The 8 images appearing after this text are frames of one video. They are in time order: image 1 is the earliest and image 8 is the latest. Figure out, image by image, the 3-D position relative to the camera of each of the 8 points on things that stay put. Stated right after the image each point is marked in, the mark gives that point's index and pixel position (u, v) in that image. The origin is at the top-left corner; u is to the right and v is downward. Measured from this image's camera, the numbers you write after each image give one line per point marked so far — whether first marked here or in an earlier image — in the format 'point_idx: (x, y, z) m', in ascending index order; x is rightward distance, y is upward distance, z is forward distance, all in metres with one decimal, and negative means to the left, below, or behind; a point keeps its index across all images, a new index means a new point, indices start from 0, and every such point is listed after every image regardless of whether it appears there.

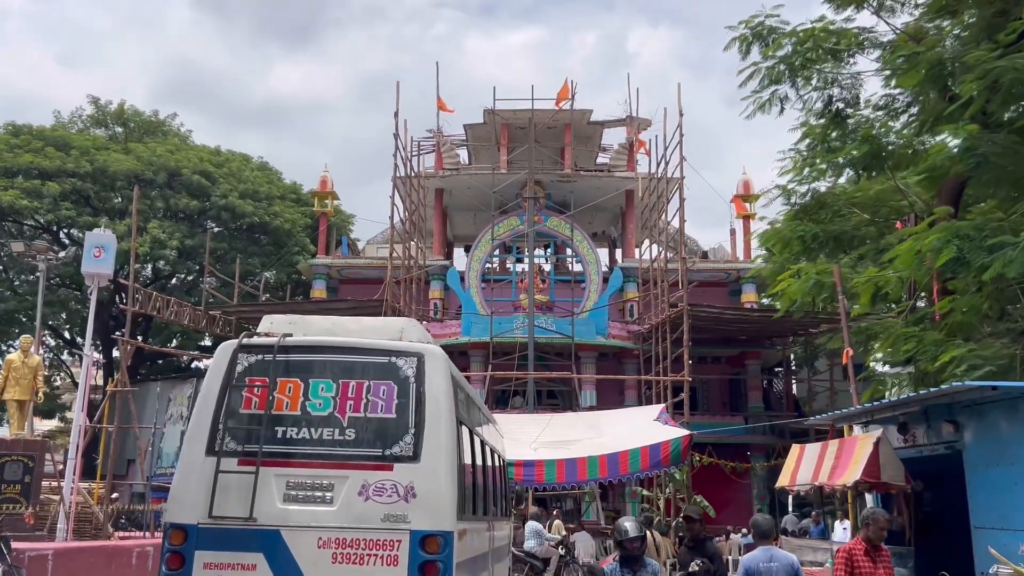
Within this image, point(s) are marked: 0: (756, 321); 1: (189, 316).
0: (+5.8, -0.8, +19.0) m
1: (-7.3, -0.5, +18.6) m
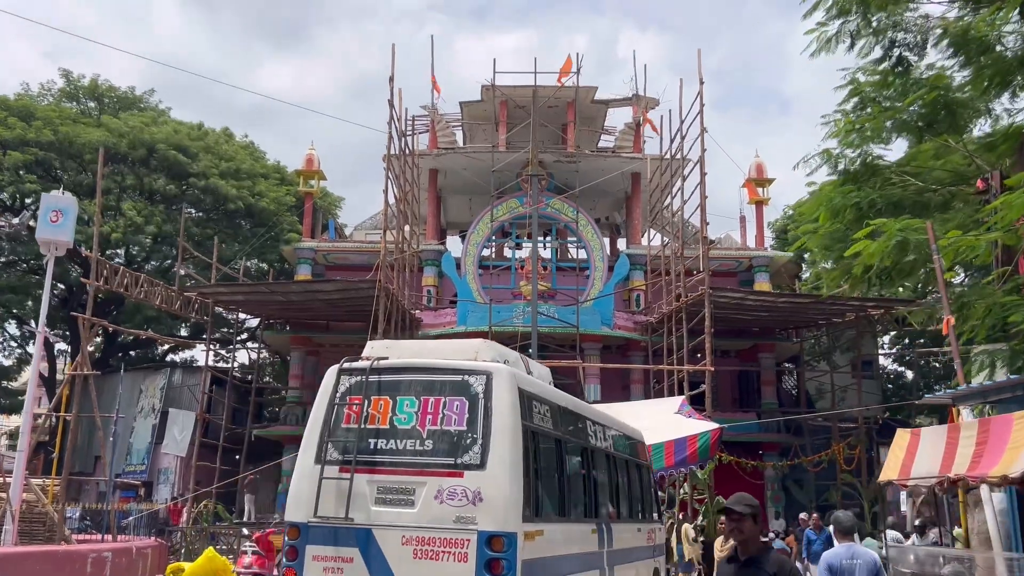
0: (+5.8, -0.5, +17.7) m
1: (-7.2, -0.1, +17.0) m
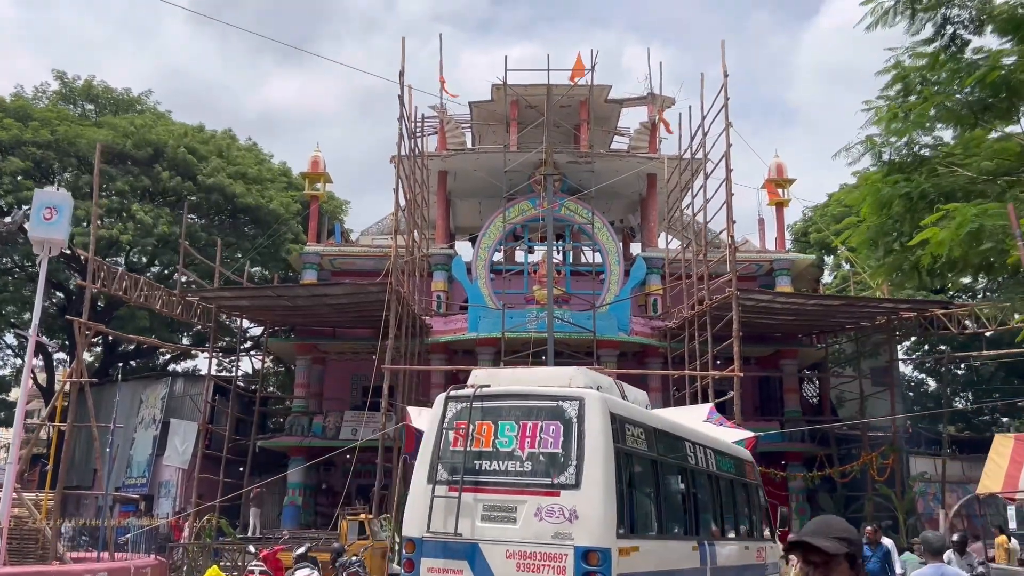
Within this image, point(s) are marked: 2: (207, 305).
0: (+6.2, -0.5, +16.9) m
1: (-6.9, -0.2, +16.3) m
2: (-6.5, -0.4, +17.8) m
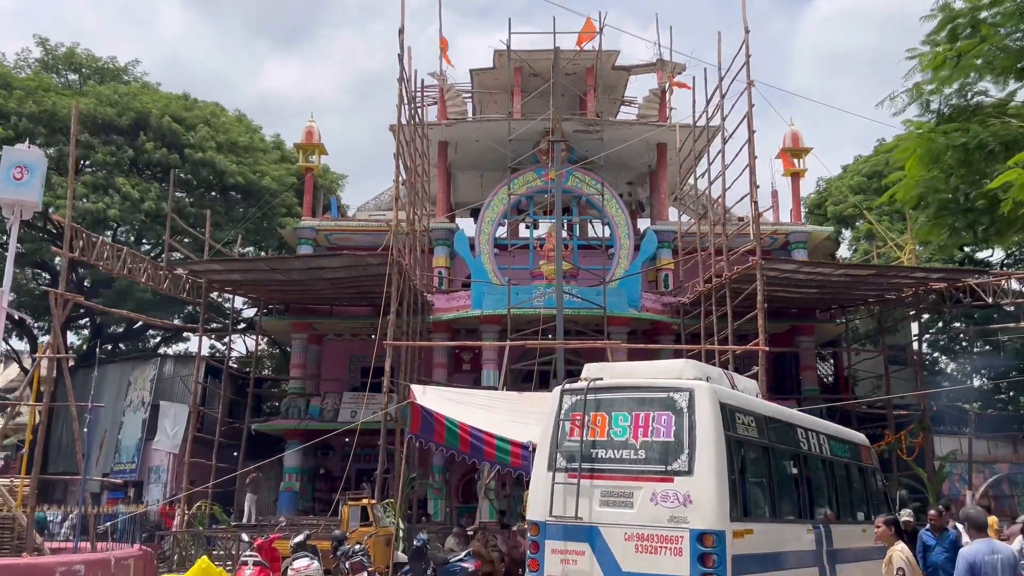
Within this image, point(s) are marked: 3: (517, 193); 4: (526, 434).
0: (+6.3, +0.1, +16.1) m
1: (-6.7, +0.3, +15.3) m
2: (-6.4, +0.2, +16.8) m
3: (+0.1, +2.3, +19.8) m
4: (+0.2, -2.1, +11.7) m
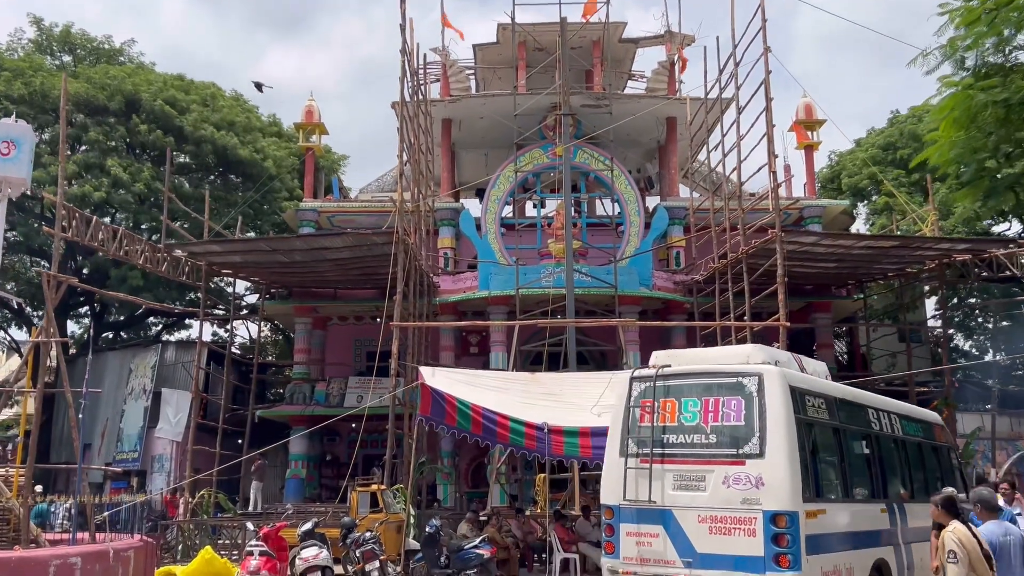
0: (+6.5, +0.6, +15.5) m
1: (-6.6, +0.6, +14.8) m
2: (-6.2, +0.5, +16.4) m
3: (+0.3, +2.7, +19.2) m
4: (+0.4, -1.7, +11.2) m
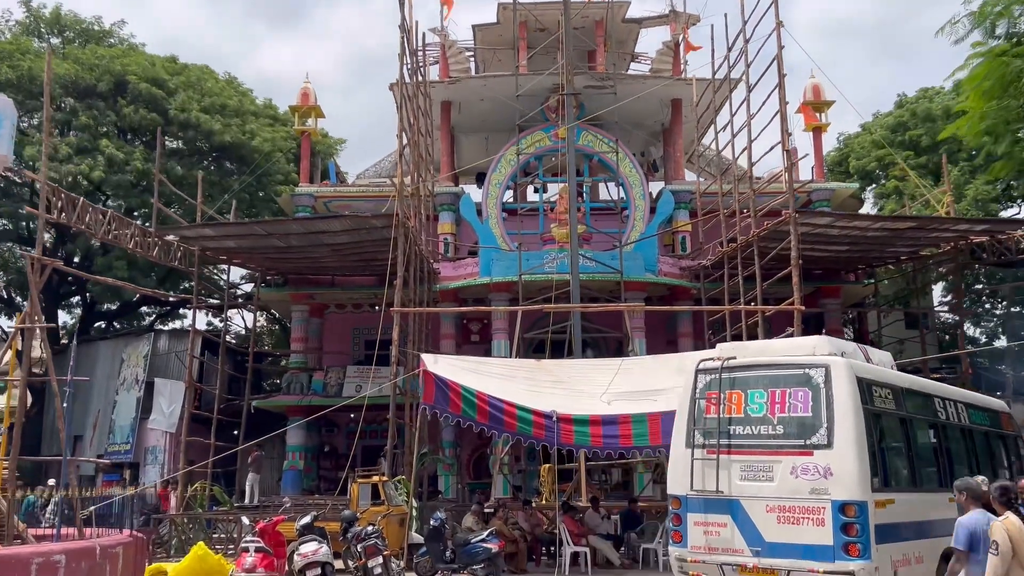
0: (+6.5, +0.8, +15.1) m
1: (-6.5, +0.8, +14.3) m
2: (-6.2, +0.7, +15.9) m
3: (+0.3, +3.0, +18.7) m
4: (+0.5, -1.5, +10.7) m
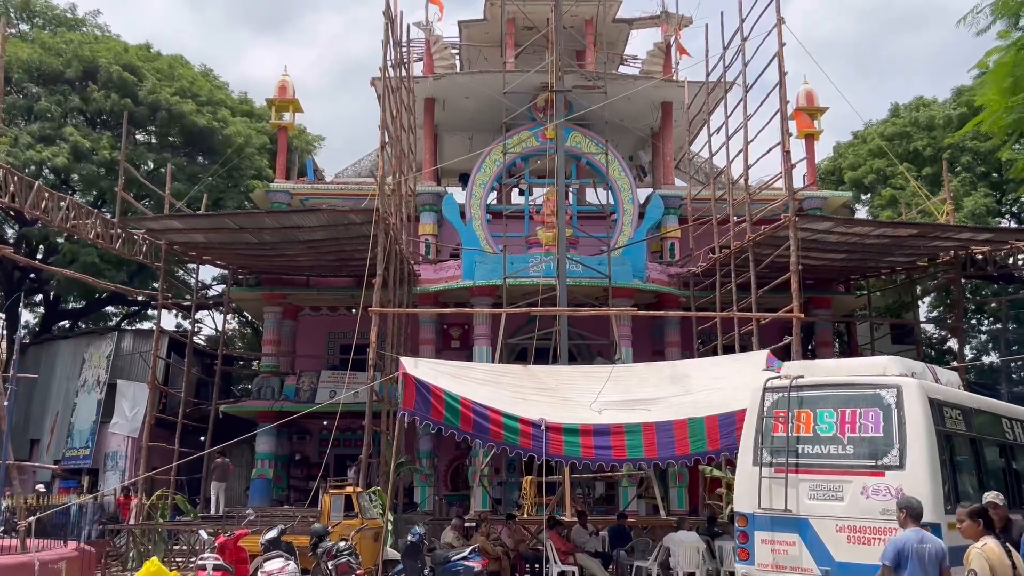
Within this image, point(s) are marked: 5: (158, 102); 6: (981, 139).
0: (+6.3, +0.7, +14.6) m
1: (-6.7, +0.9, +13.5) m
2: (-6.4, +0.8, +15.0) m
3: (0.0, +2.9, +18.1) m
4: (+0.3, -1.5, +10.1) m
5: (-8.2, +4.2, +19.3) m
6: (+10.1, +3.2, +18.0) m
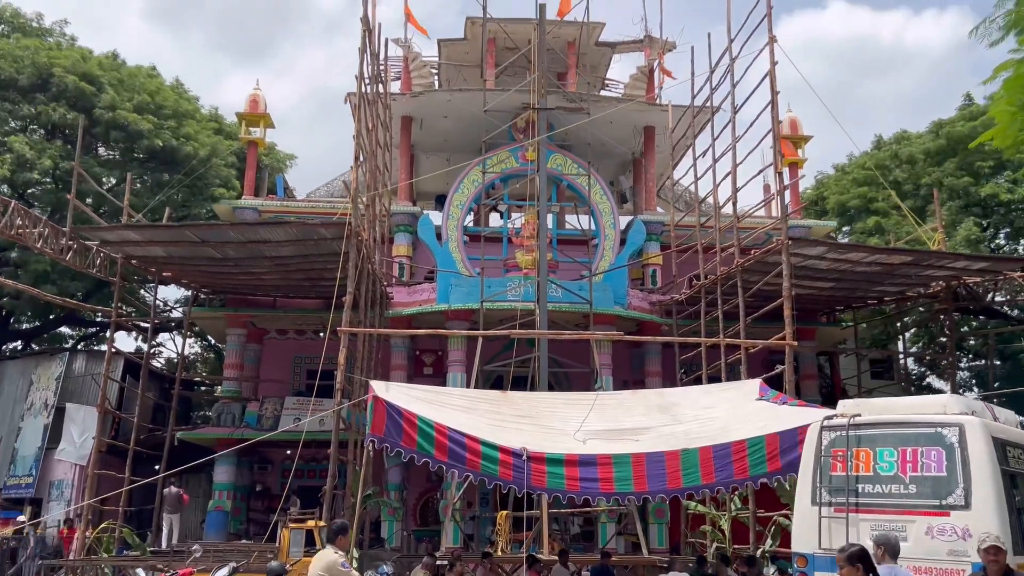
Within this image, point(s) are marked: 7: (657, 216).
0: (+5.9, +0.2, +14.1) m
1: (-7.0, +0.7, +12.6) m
2: (-6.8, +0.5, +14.1) m
3: (-0.5, +2.4, +17.5) m
4: (+0.1, -1.7, +9.3) m
5: (-8.6, +3.8, +18.5) m
6: (+9.7, +2.5, +17.8) m
7: (+3.3, +1.6, +18.7) m
